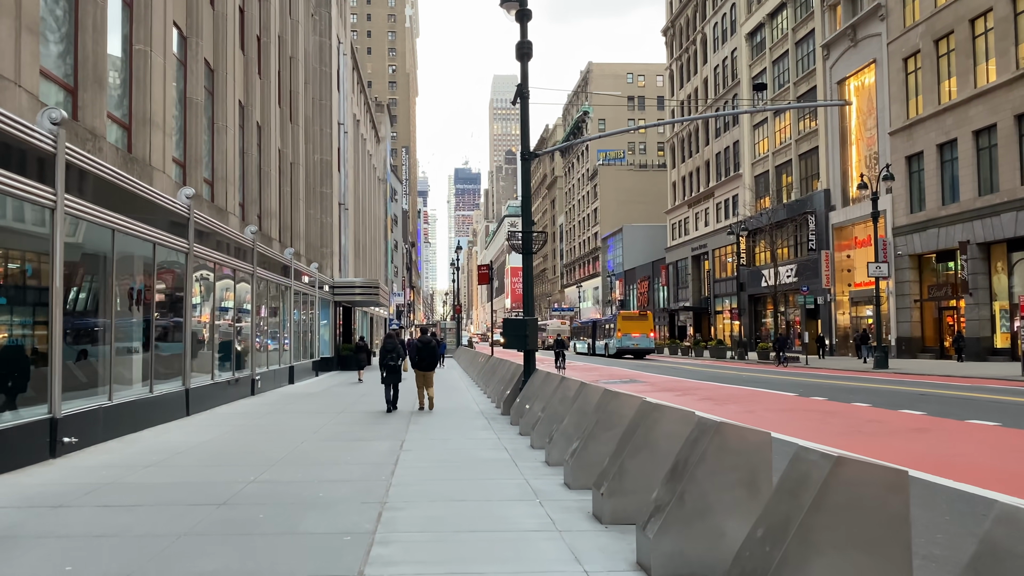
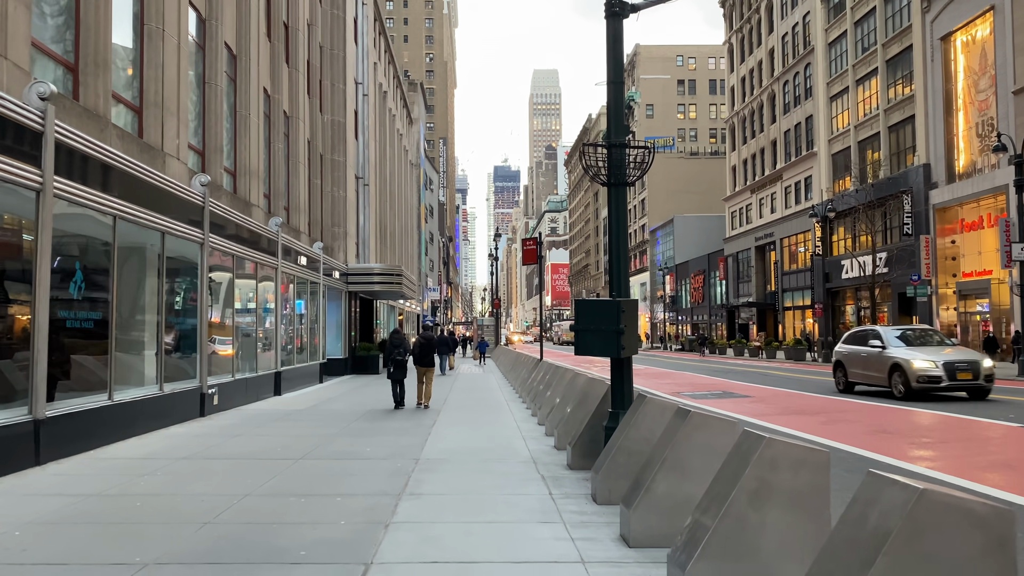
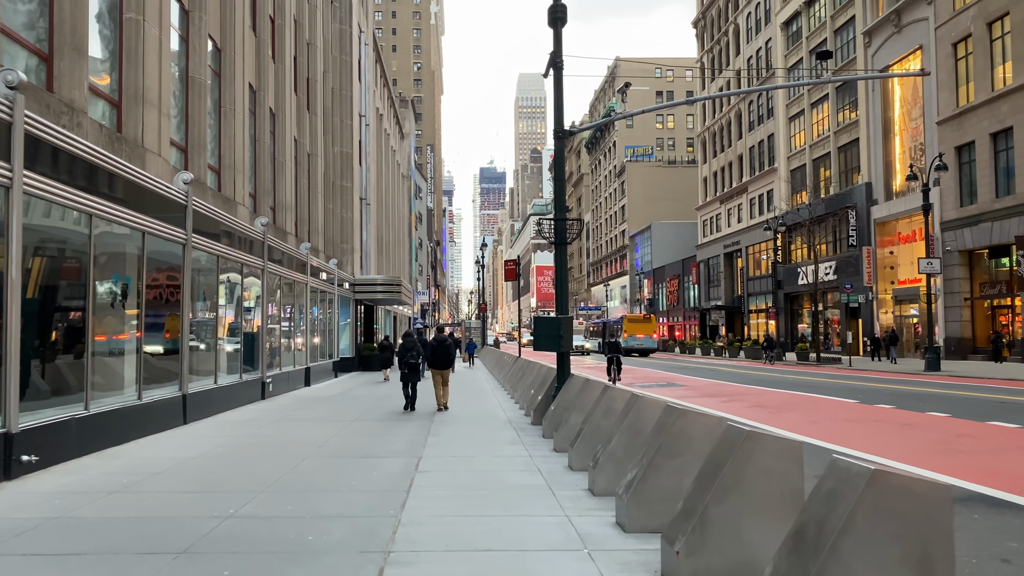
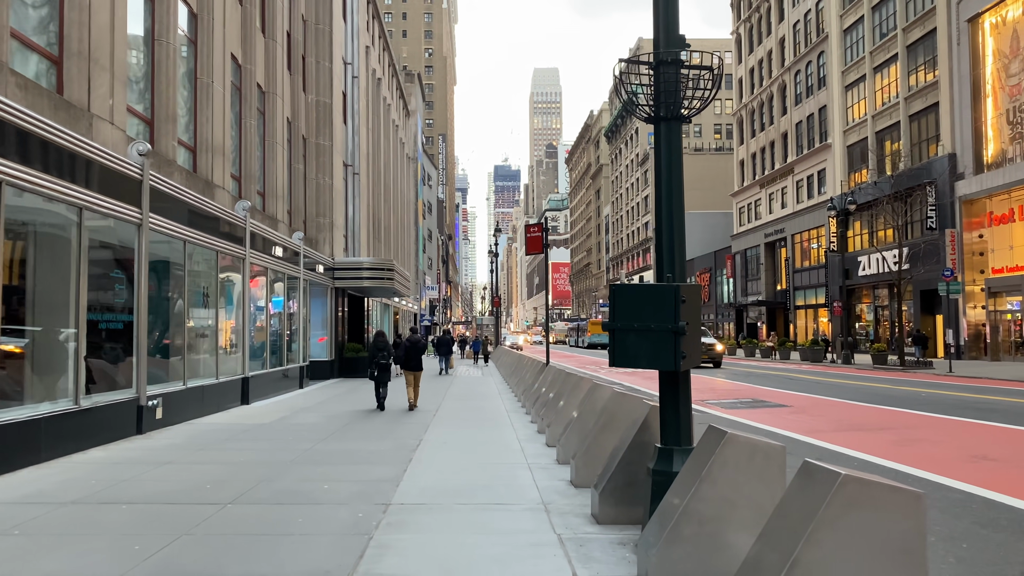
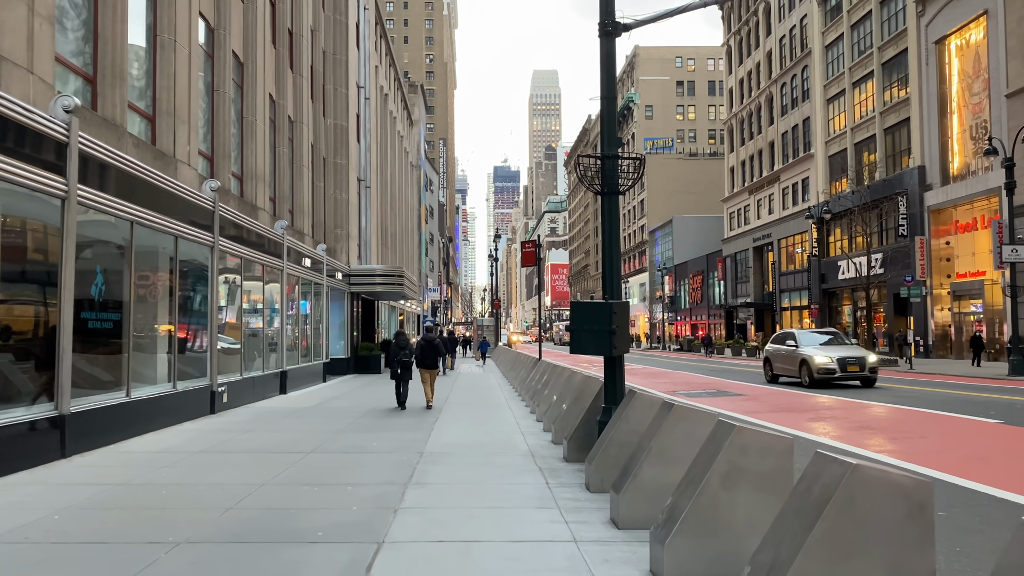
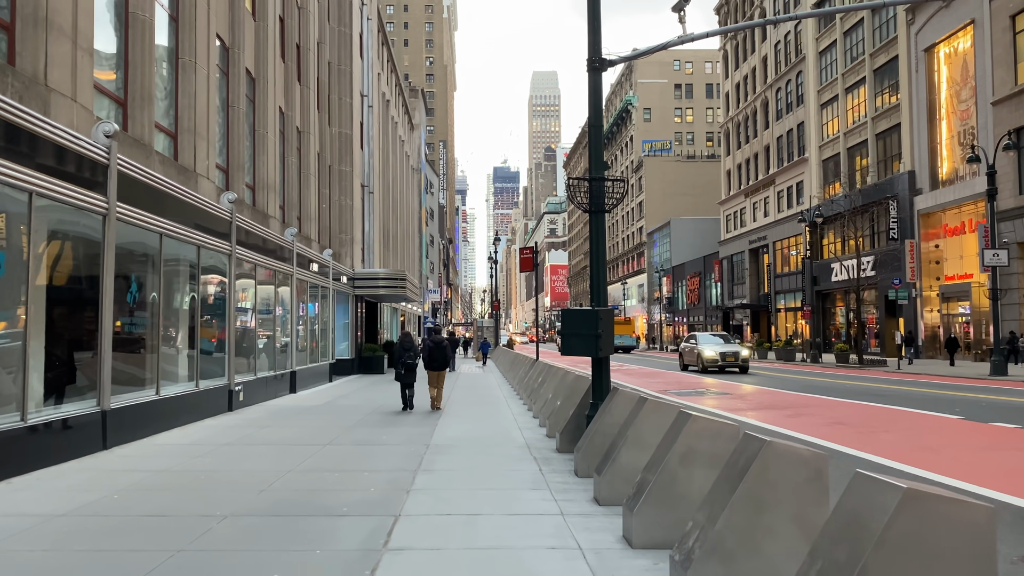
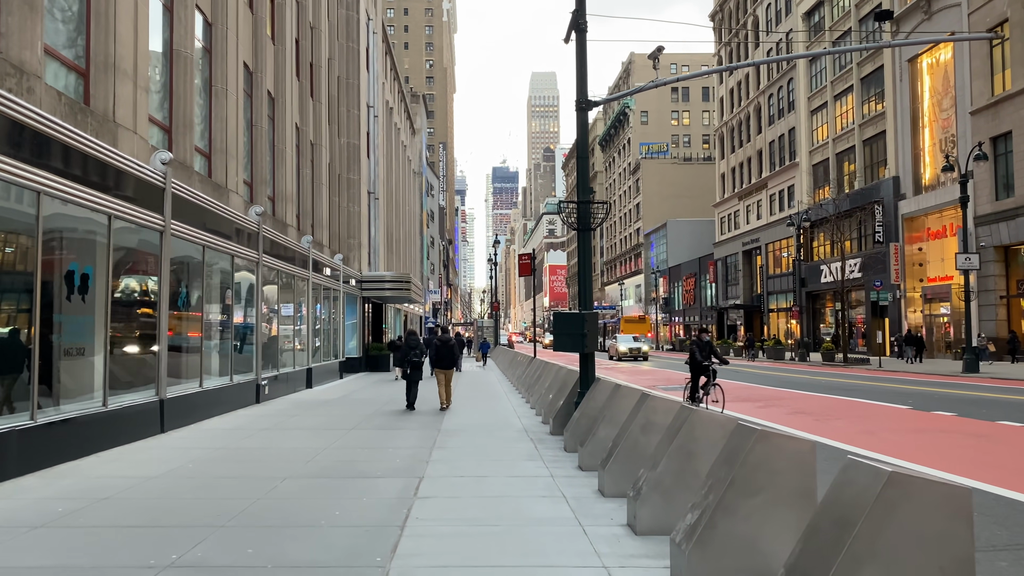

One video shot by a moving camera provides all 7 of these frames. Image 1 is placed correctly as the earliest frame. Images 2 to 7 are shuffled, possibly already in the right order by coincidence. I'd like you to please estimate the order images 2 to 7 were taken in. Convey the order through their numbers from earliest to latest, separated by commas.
3, 7, 6, 5, 2, 4
